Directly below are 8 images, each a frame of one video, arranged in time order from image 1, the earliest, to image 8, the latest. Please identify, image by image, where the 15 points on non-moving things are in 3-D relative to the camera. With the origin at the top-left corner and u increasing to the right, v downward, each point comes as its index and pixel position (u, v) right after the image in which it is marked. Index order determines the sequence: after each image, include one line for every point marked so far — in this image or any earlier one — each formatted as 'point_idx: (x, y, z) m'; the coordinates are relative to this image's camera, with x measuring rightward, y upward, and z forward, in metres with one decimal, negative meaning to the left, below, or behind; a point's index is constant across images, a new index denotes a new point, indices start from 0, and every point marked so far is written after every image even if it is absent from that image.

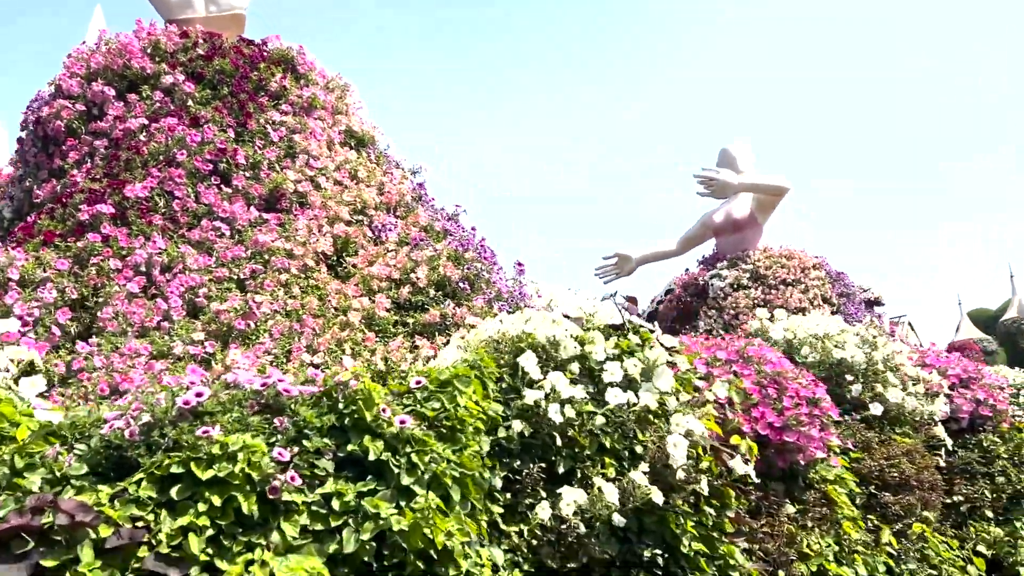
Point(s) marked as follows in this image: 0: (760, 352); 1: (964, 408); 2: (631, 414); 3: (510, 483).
0: (+1.2, -0.3, +3.5) m
1: (+3.0, -0.8, +4.7) m
2: (+0.4, -0.4, +2.5) m
3: (0.0, -0.6, +2.4) m
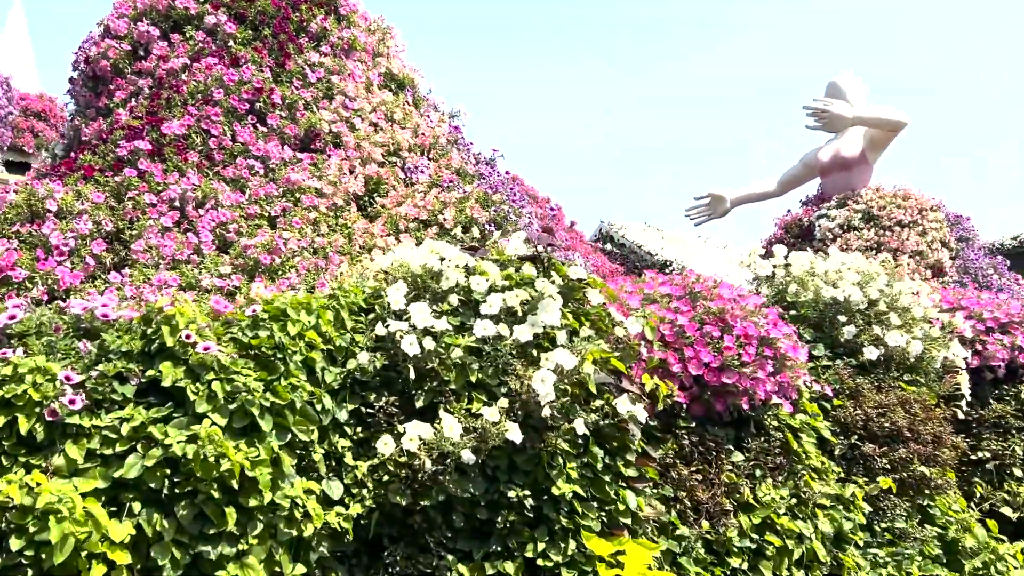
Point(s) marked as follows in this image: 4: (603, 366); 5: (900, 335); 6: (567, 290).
0: (+0.9, 0.0, +3.2) m
1: (+2.9, -0.4, +4.2) m
2: (0.0, -0.2, +2.3) m
3: (-0.5, -0.4, +2.3) m
4: (+0.3, -0.3, +2.6) m
5: (+2.0, -0.2, +3.7) m
6: (+0.2, 0.0, +2.7) m
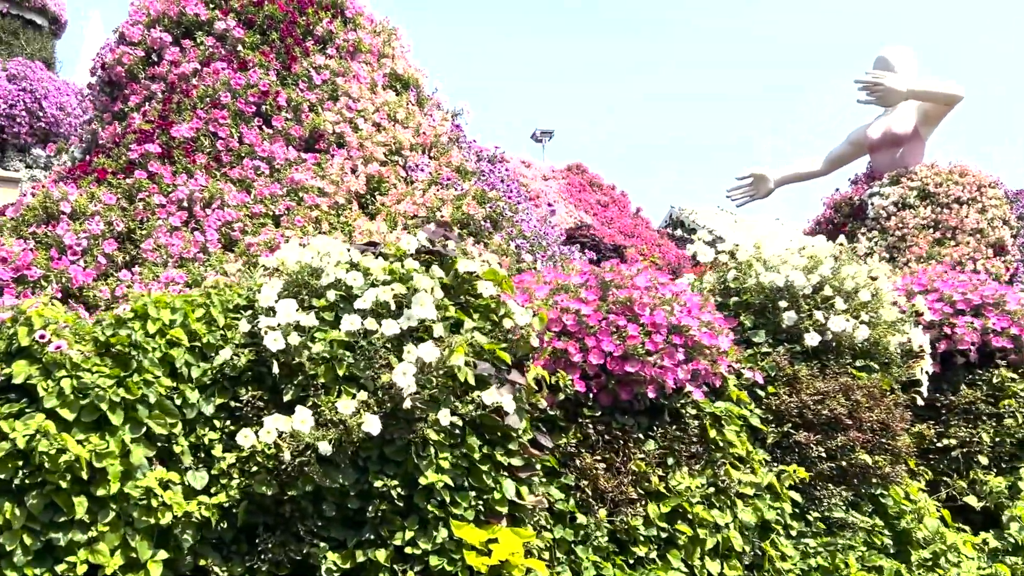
0: (+0.5, +0.1, +3.2) m
1: (+2.6, -0.3, +4.0) m
2: (-0.5, -0.2, +2.4) m
3: (-0.9, -0.4, +2.4) m
4: (-0.1, -0.3, +2.6) m
5: (+1.6, -0.2, +3.6) m
6: (-0.2, 0.0, +2.7) m
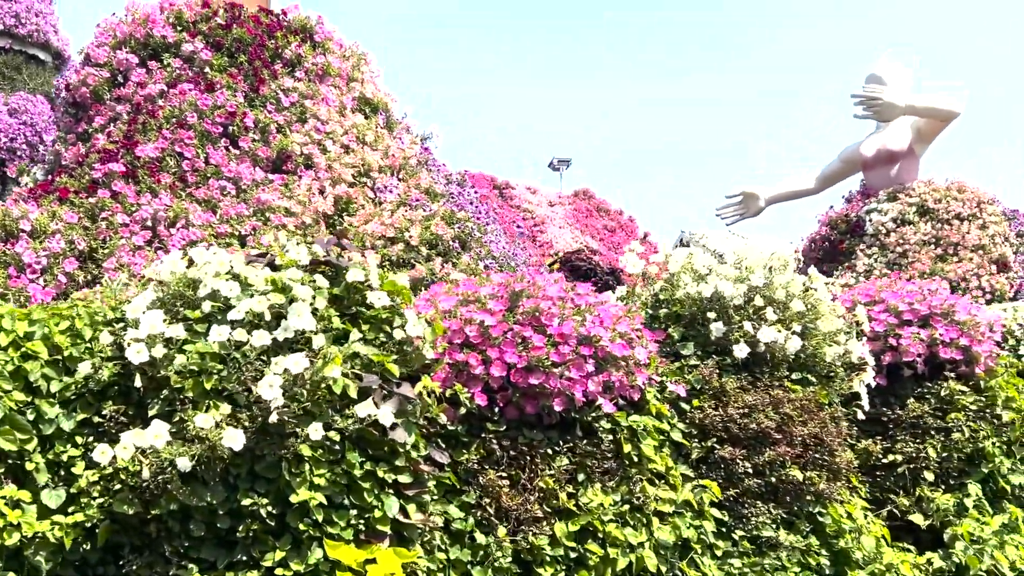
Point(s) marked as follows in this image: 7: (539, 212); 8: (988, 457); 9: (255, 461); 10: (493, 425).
0: (+0.1, 0.0, +3.1) m
1: (+2.2, -0.3, +3.9) m
2: (-0.9, -0.2, +2.3) m
3: (-1.3, -0.4, +2.3) m
4: (-0.5, -0.3, +2.5) m
5: (+1.3, -0.2, +3.5) m
6: (-0.6, 0.0, +2.6) m
7: (+0.5, +1.1, +9.9) m
8: (+2.4, -0.9, +3.6) m
9: (-0.8, -0.5, +2.3) m
10: (-0.1, -0.5, +2.9) m
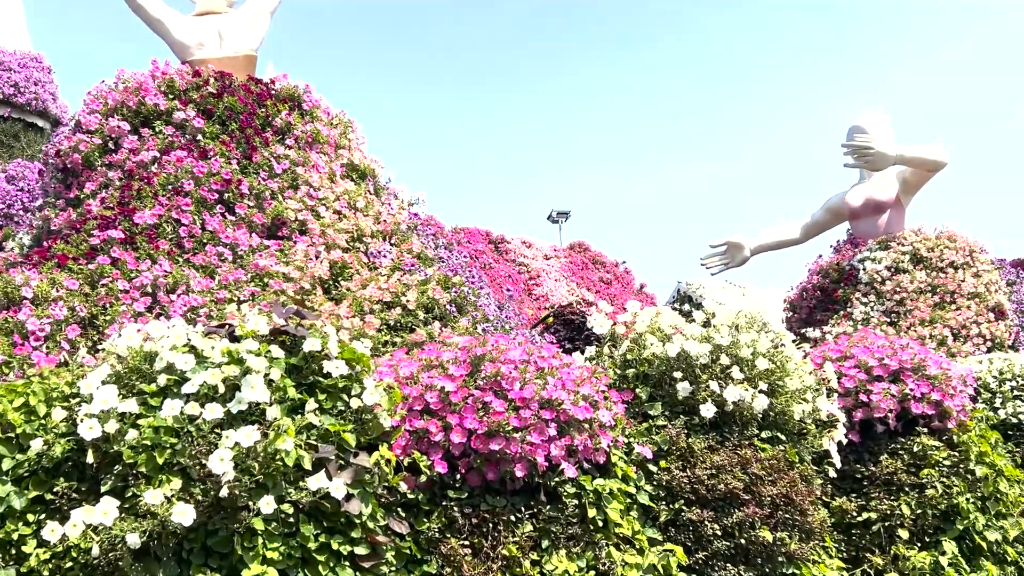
0: (0.0, -0.3, +3.1) m
1: (+2.0, -0.6, +3.9) m
2: (-1.0, -0.5, +2.3) m
3: (-1.5, -0.7, +2.3) m
4: (-0.6, -0.5, +2.5) m
5: (+1.1, -0.5, +3.5) m
6: (-0.8, -0.3, +2.6) m
7: (+0.3, +0.3, +10.0) m
8: (+2.3, -1.1, +3.6) m
9: (-1.0, -0.8, +2.3) m
10: (-0.2, -0.8, +2.8) m
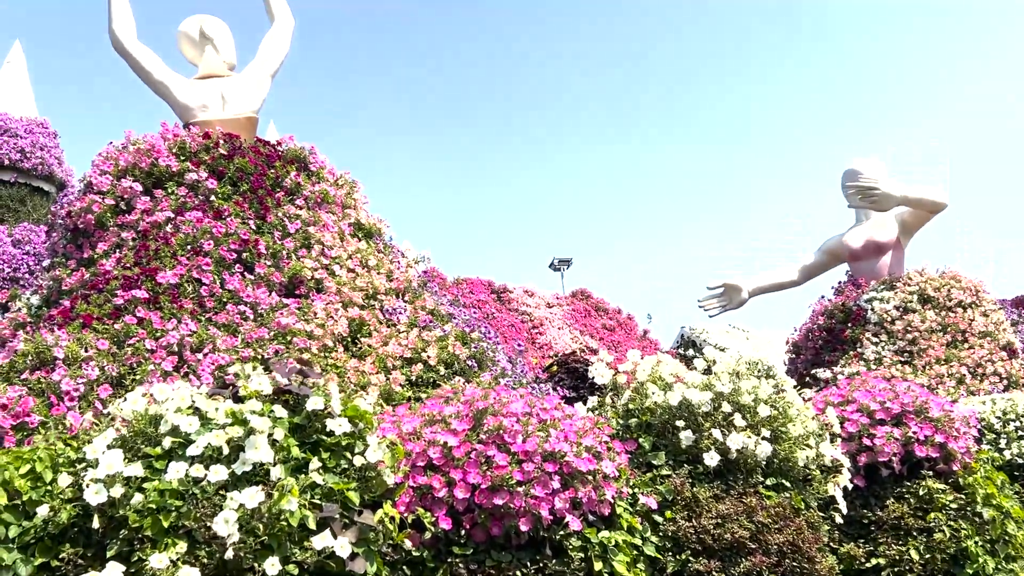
0: (0.0, -0.5, +3.2) m
1: (+2.1, -0.9, +3.9) m
2: (-1.0, -0.7, +2.3) m
3: (-1.4, -0.9, +2.3) m
4: (-0.6, -0.7, +2.5) m
5: (+1.1, -0.7, +3.5) m
6: (-0.8, -0.5, +2.7) m
7: (+0.4, -0.4, +10.1) m
8: (+2.3, -1.3, +3.6) m
9: (-0.9, -1.0, +2.3) m
10: (-0.2, -1.0, +2.8) m
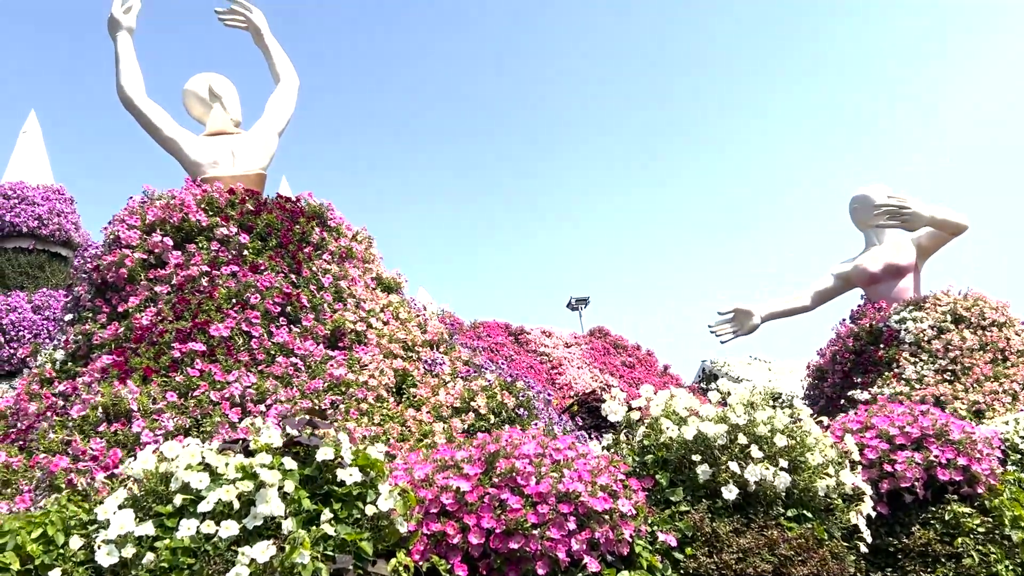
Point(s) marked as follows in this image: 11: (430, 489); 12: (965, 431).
0: (0.0, -0.7, +3.1) m
1: (+2.1, -1.0, +3.8) m
2: (-1.0, -0.8, +2.3) m
3: (-1.4, -1.1, +2.3) m
4: (-0.6, -0.9, +2.5) m
5: (+1.2, -0.9, +3.5) m
6: (-0.7, -0.7, +2.7) m
7: (+0.5, -0.9, +10.0) m
8: (+2.4, -1.4, +3.5) m
9: (-0.9, -1.2, +2.2) m
10: (-0.1, -1.2, +2.8) m
11: (-0.3, -0.8, +2.9) m
12: (+2.5, -0.8, +4.0) m
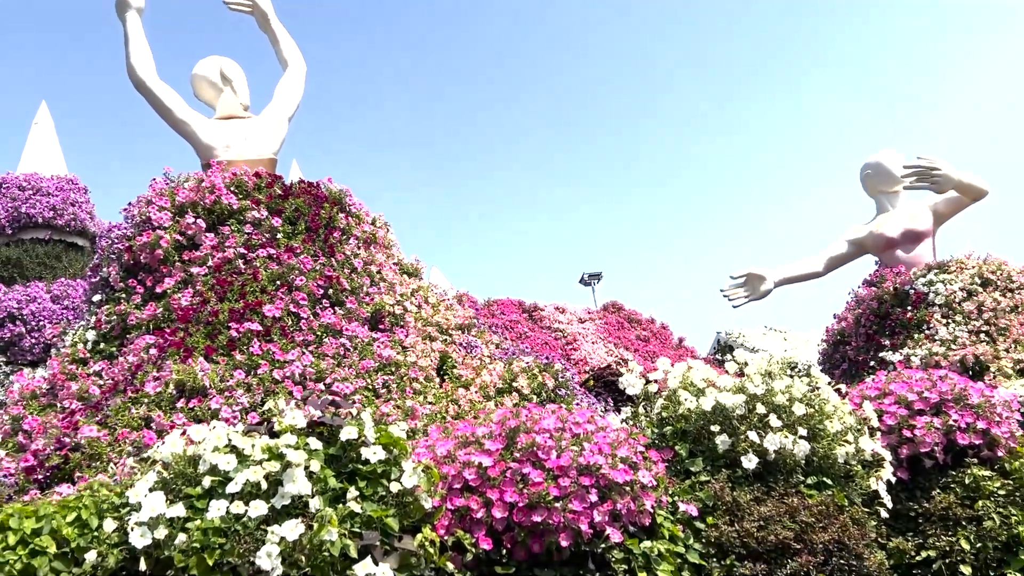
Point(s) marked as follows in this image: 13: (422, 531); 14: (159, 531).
0: (+0.1, -0.6, +3.2) m
1: (+2.2, -0.8, +3.8) m
2: (-0.9, -0.8, +2.4) m
3: (-1.3, -1.1, +2.3) m
4: (-0.5, -0.8, +2.6) m
5: (+1.3, -0.7, +3.5) m
6: (-0.6, -0.6, +2.7) m
7: (+0.7, -0.6, +10.1) m
8: (+2.5, -1.2, +3.5) m
9: (-0.8, -1.1, +2.3) m
10: (0.0, -1.1, +2.8) m
11: (-0.2, -0.7, +3.0) m
12: (+2.6, -0.6, +4.0) m
13: (-0.3, -0.9, +2.7) m
14: (-1.1, -0.8, +2.3) m
